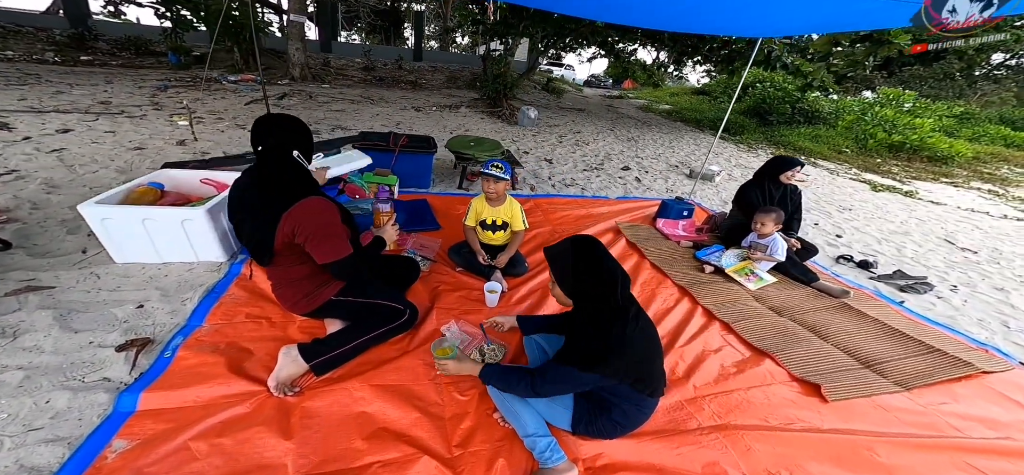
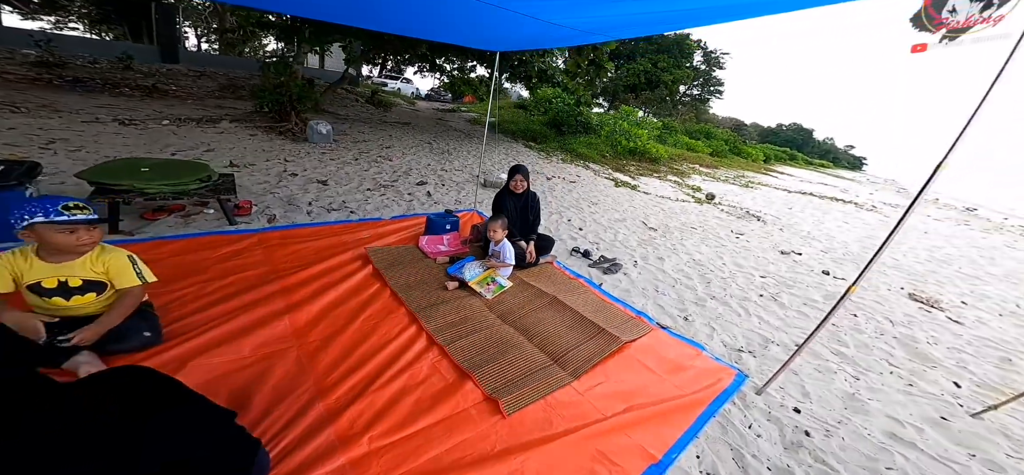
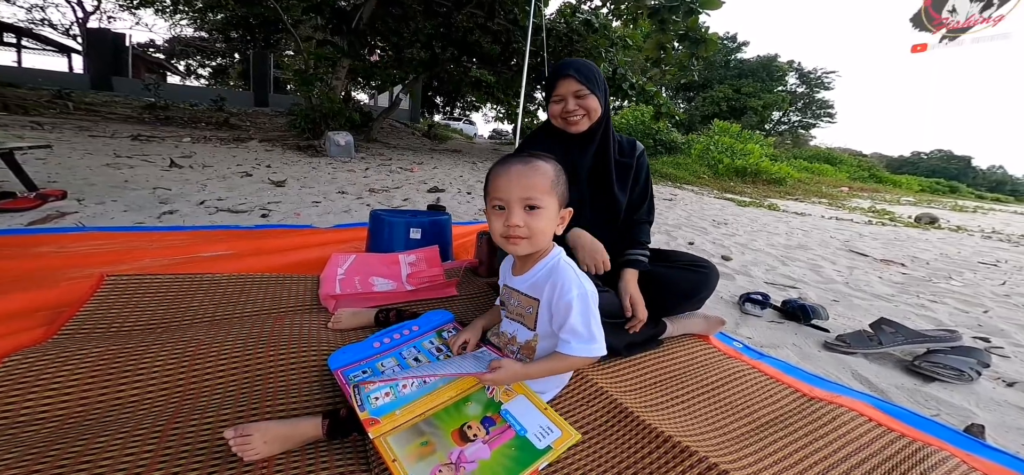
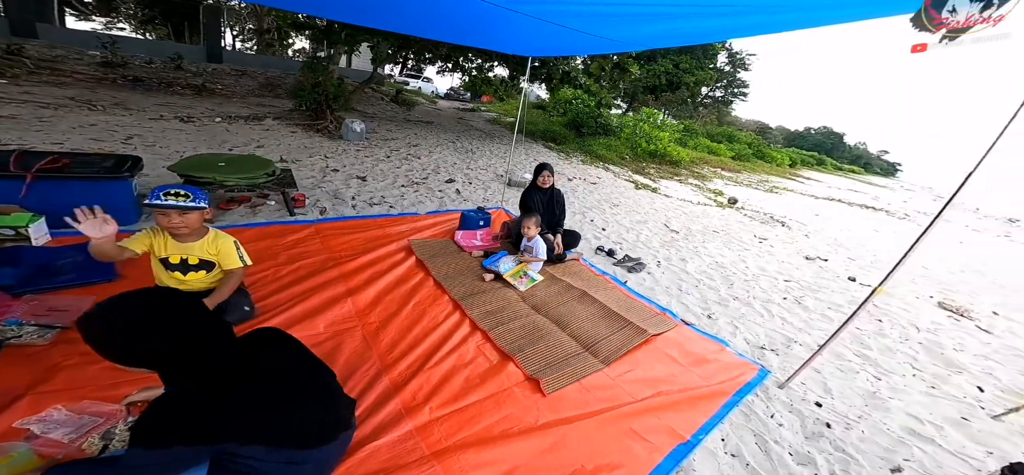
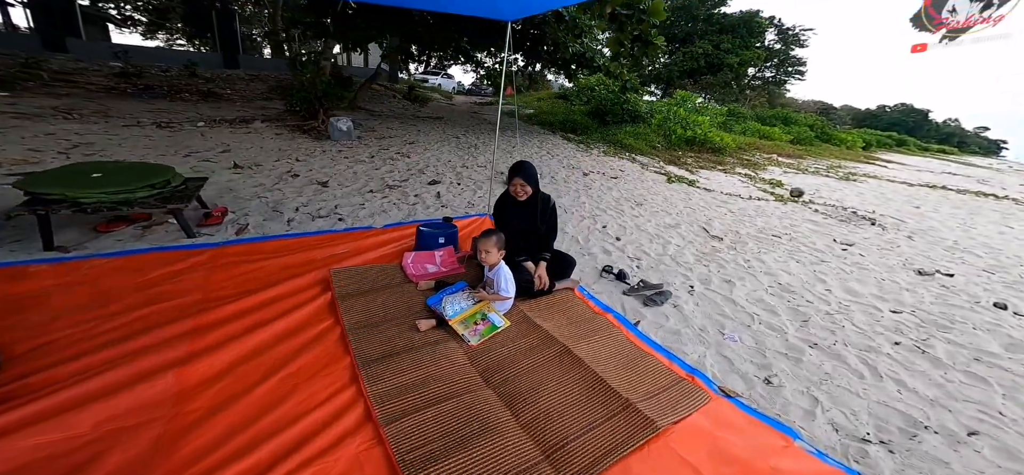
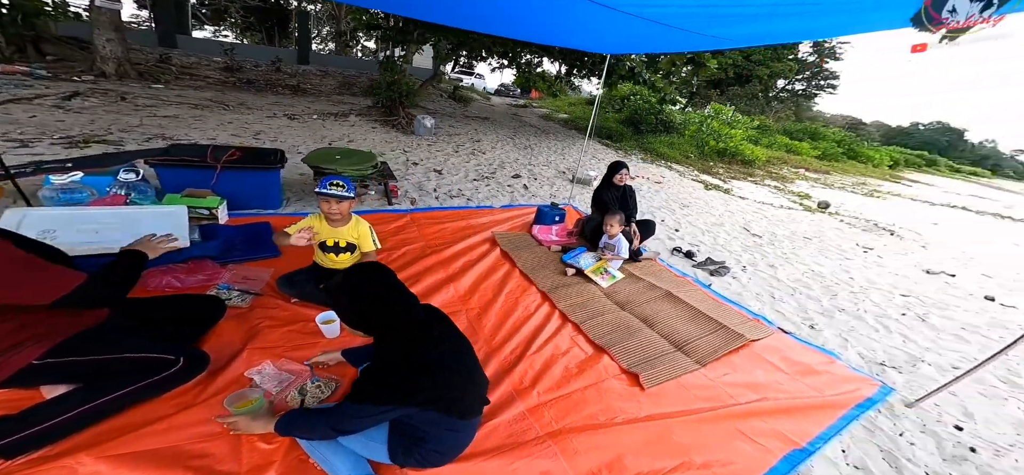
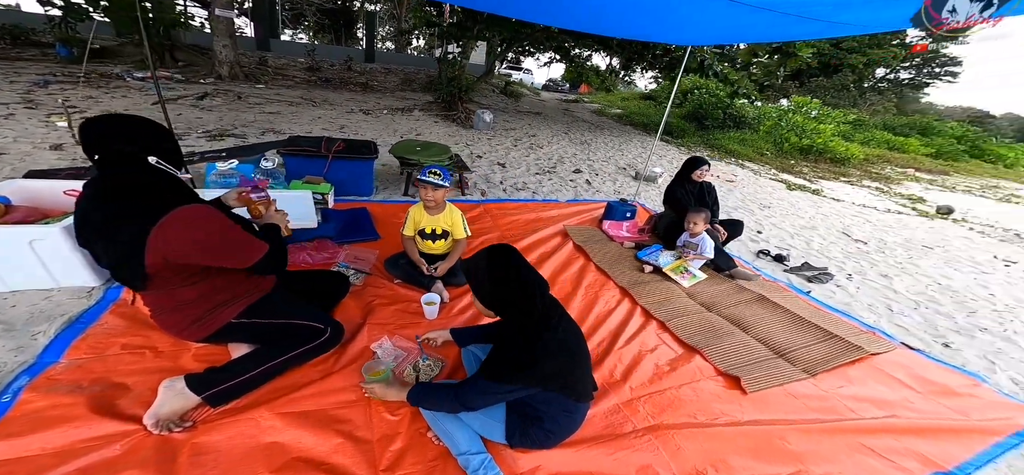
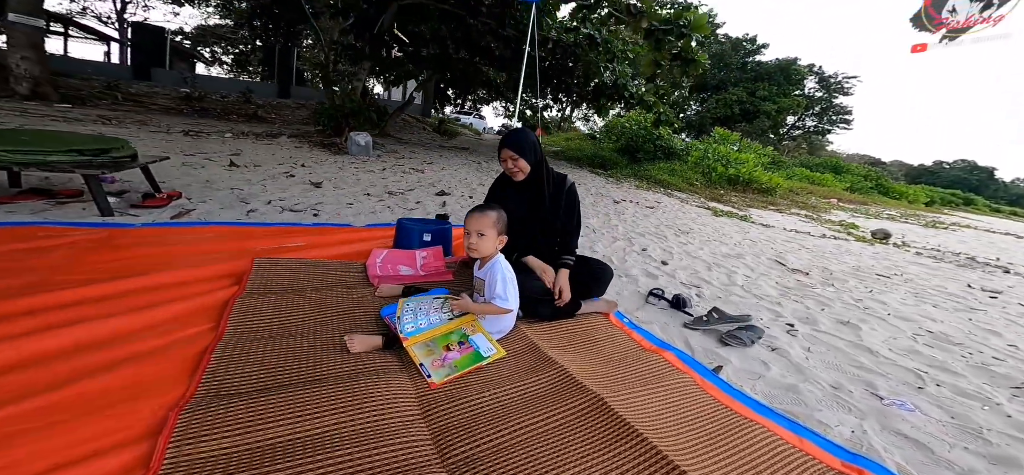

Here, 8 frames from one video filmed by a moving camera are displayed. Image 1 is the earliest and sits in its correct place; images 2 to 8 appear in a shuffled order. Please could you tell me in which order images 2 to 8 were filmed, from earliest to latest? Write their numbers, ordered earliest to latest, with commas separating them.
7, 6, 4, 2, 5, 8, 3
